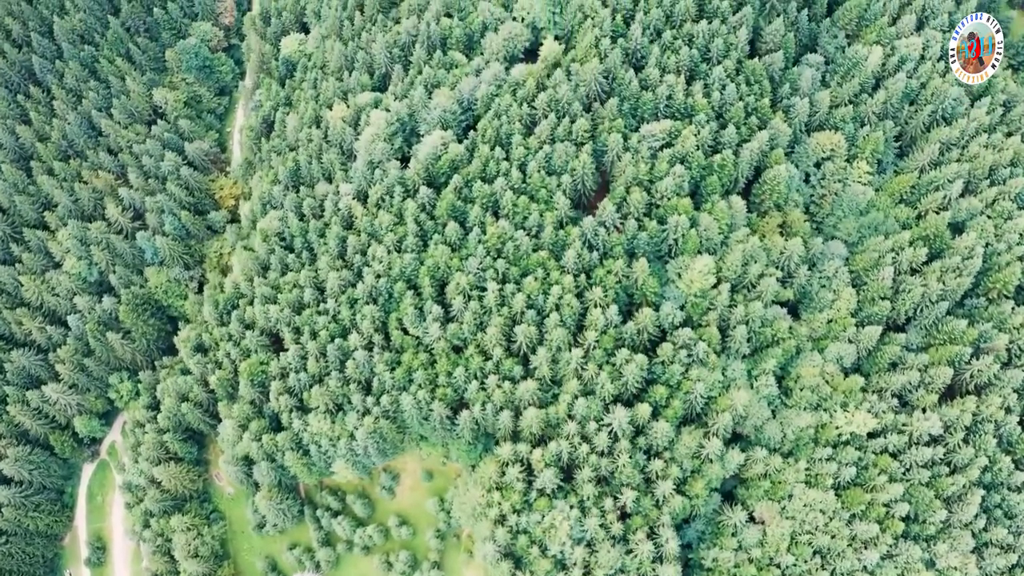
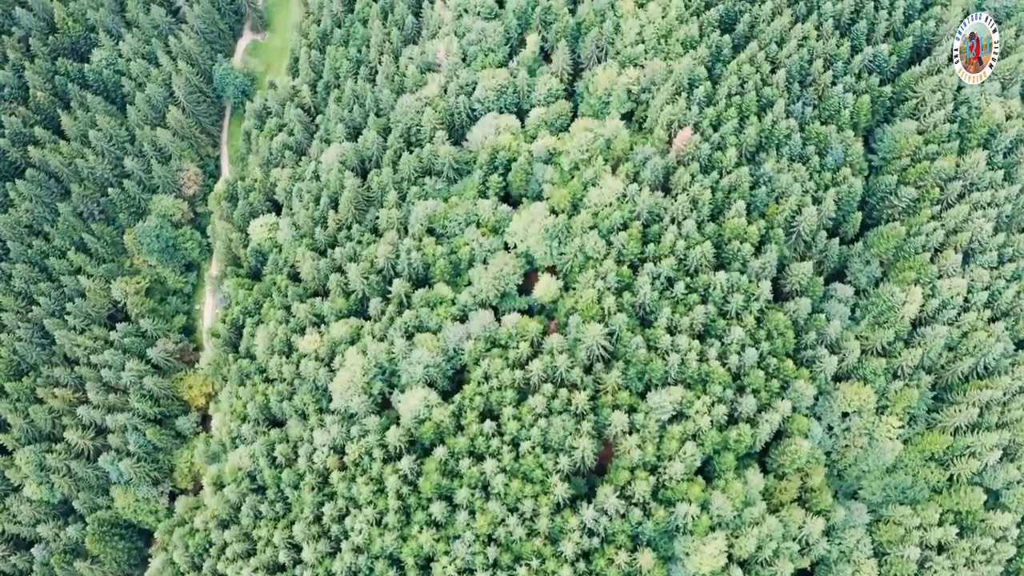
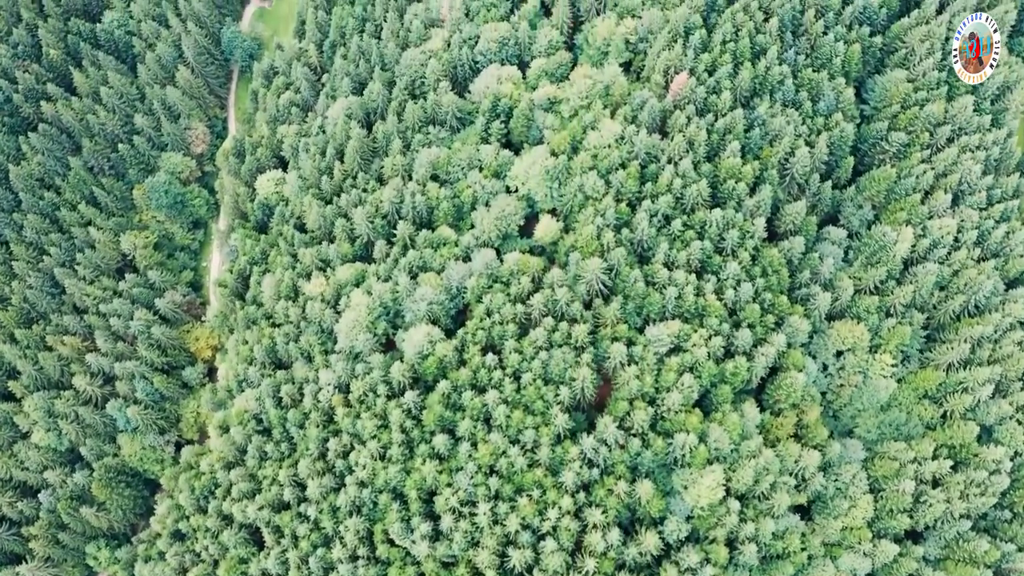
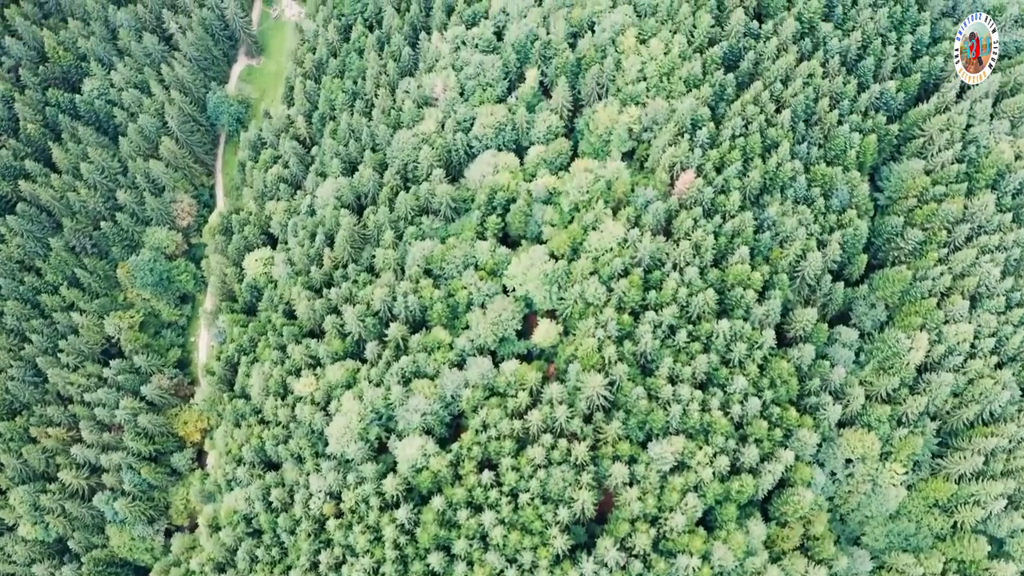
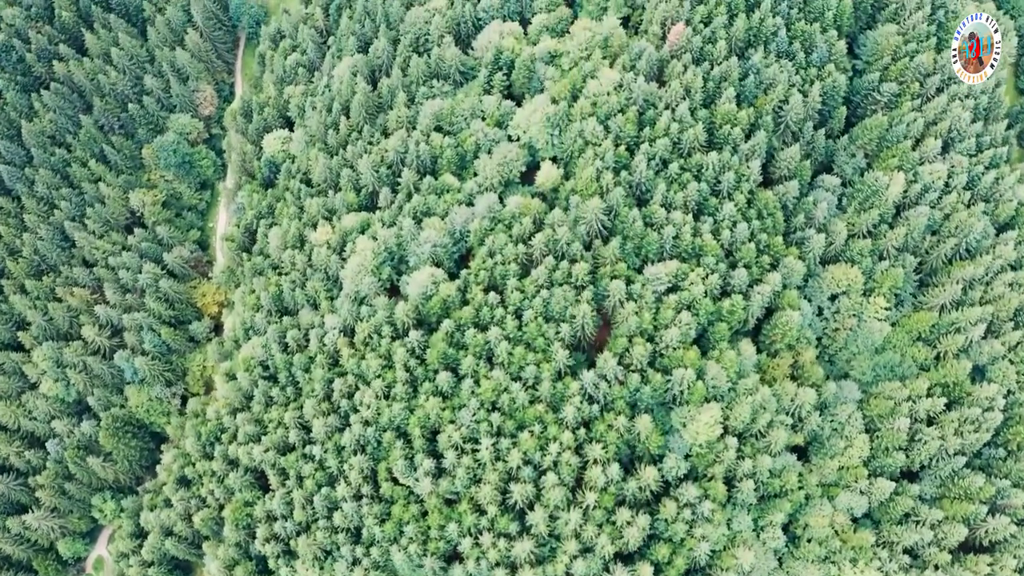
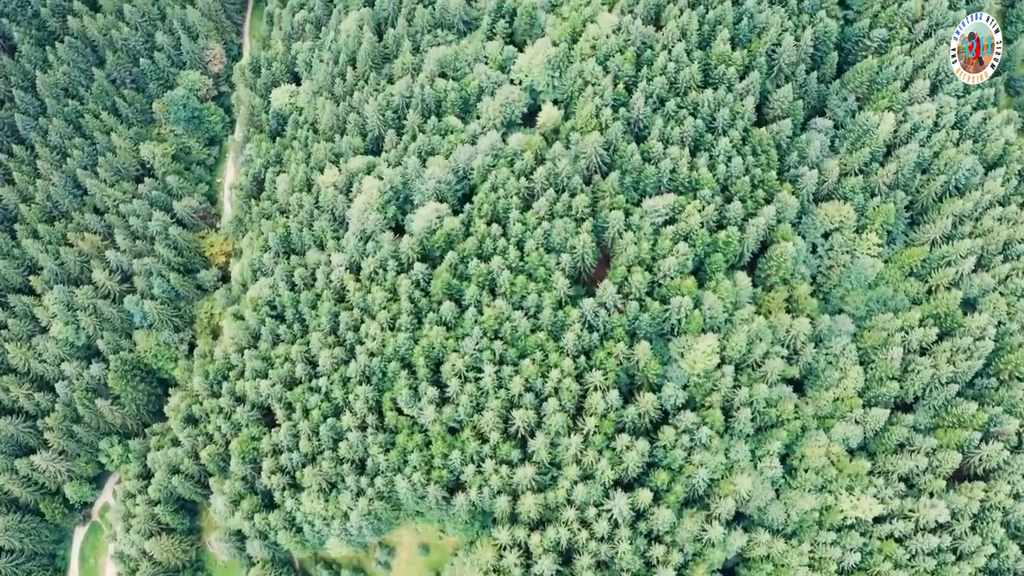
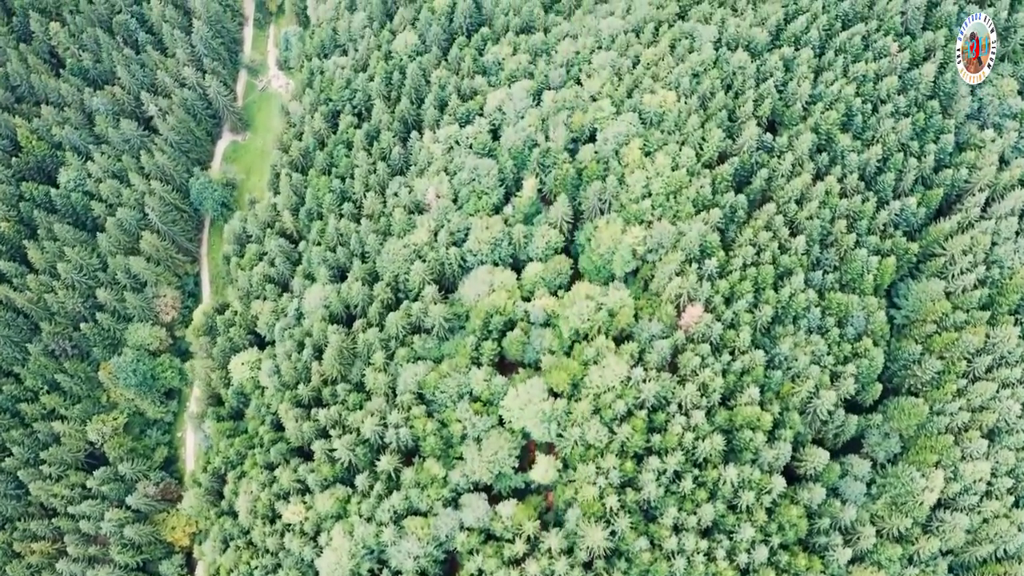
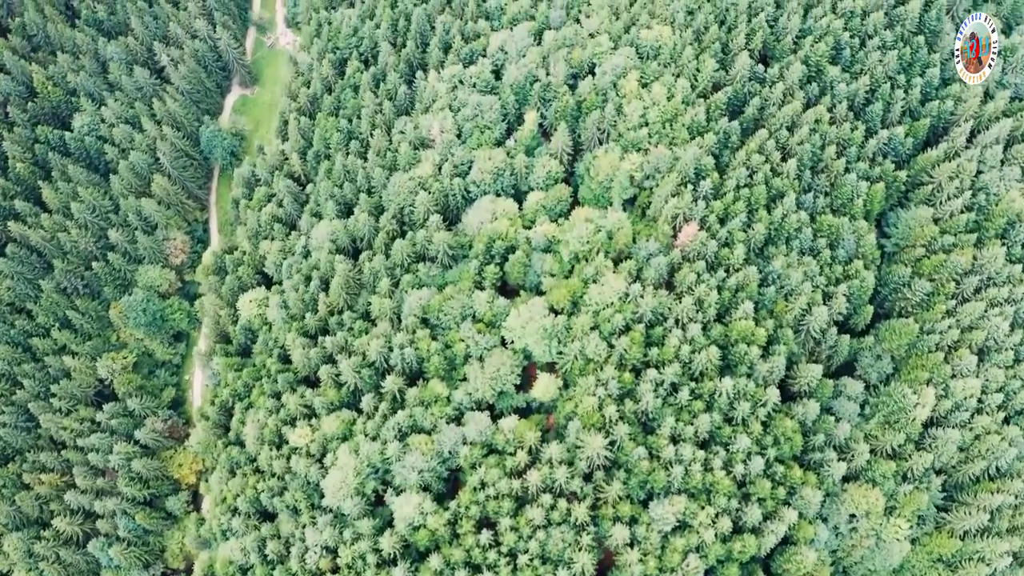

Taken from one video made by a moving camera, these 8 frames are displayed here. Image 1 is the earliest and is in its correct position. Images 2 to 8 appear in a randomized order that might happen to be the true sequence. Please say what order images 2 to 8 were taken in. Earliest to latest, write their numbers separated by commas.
6, 5, 3, 2, 4, 8, 7
